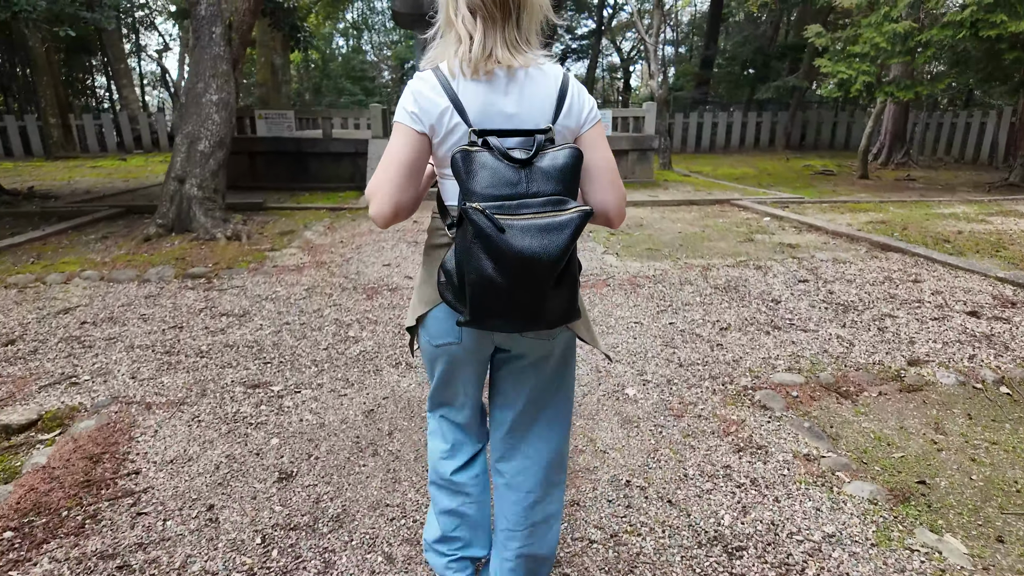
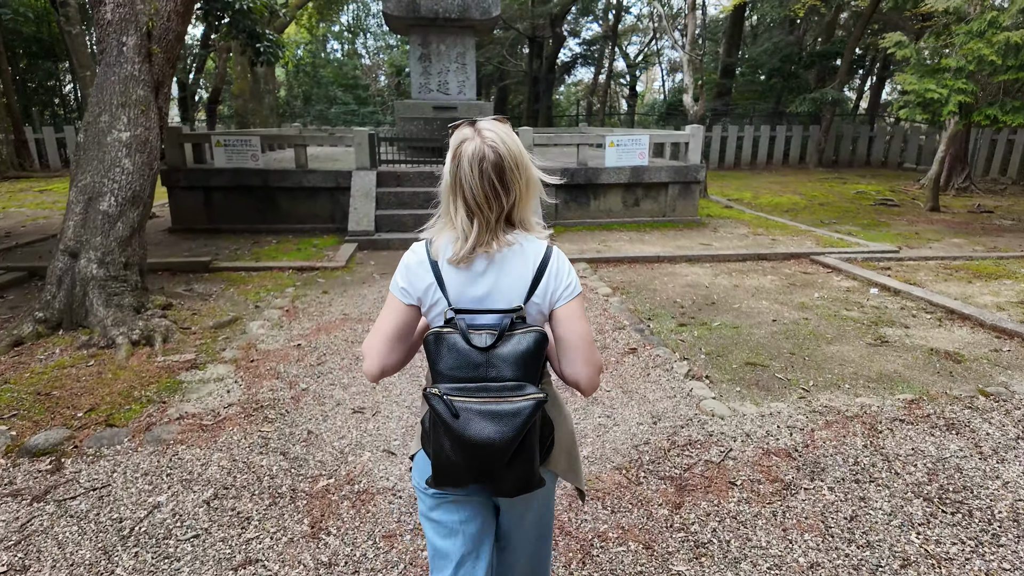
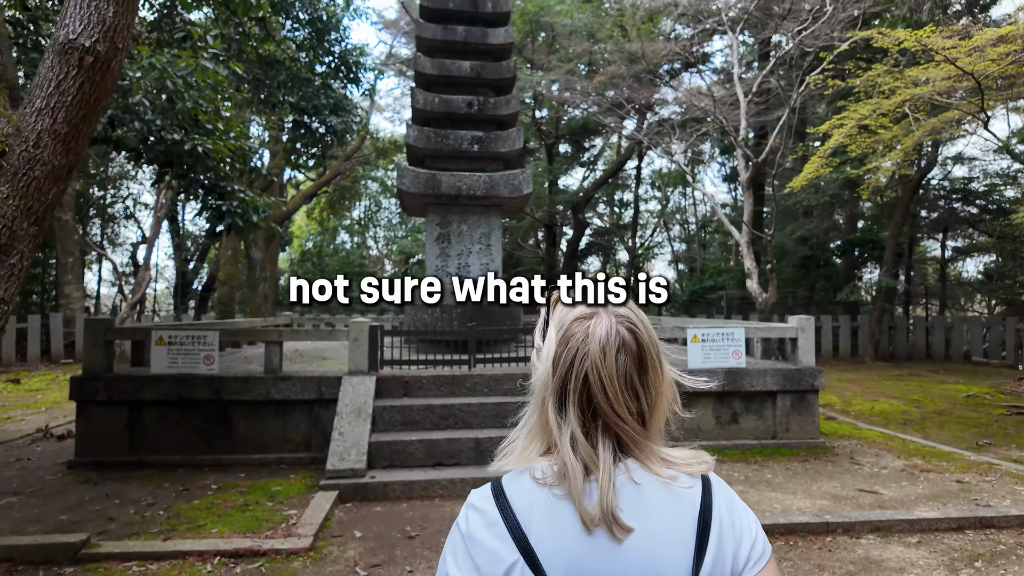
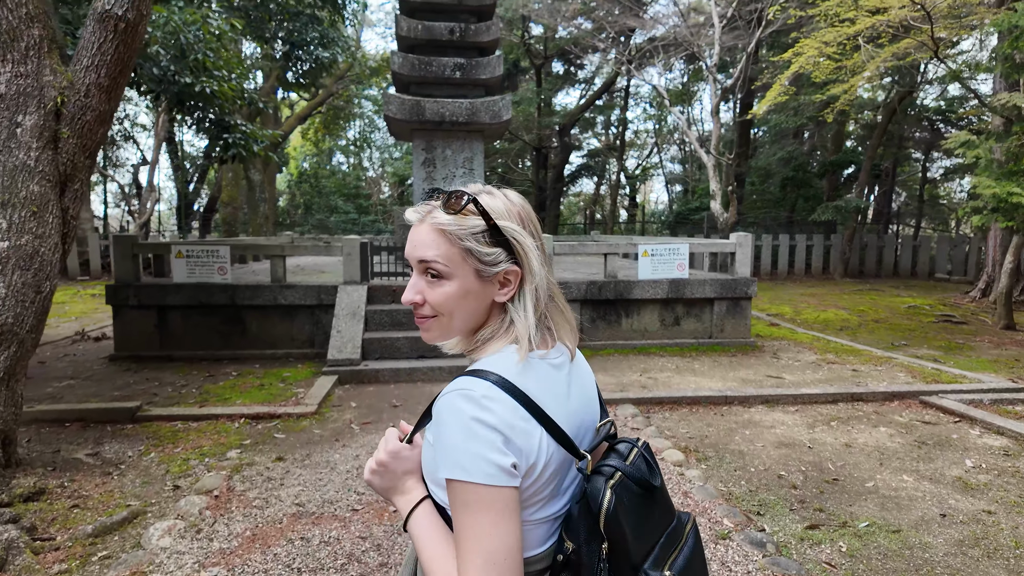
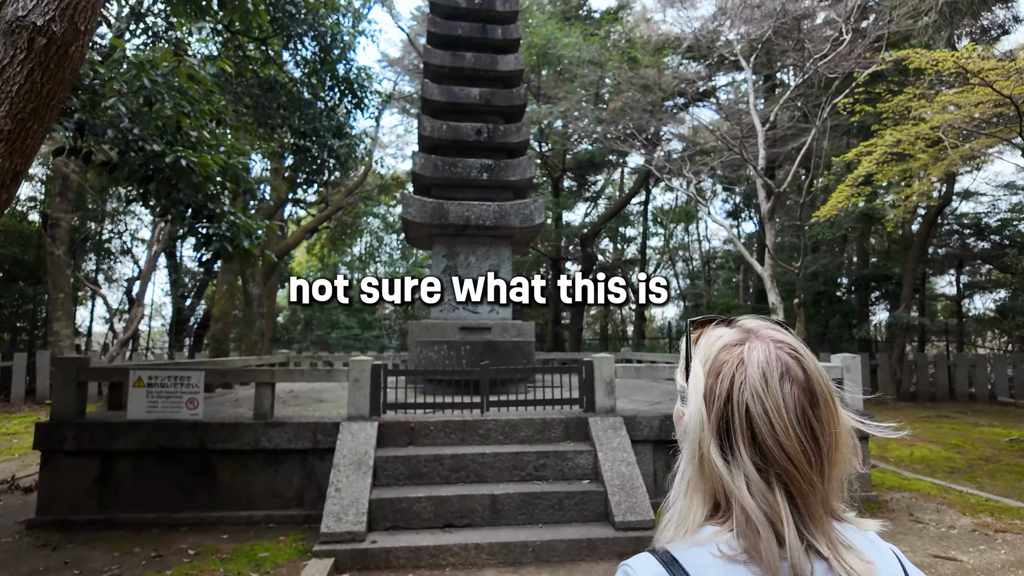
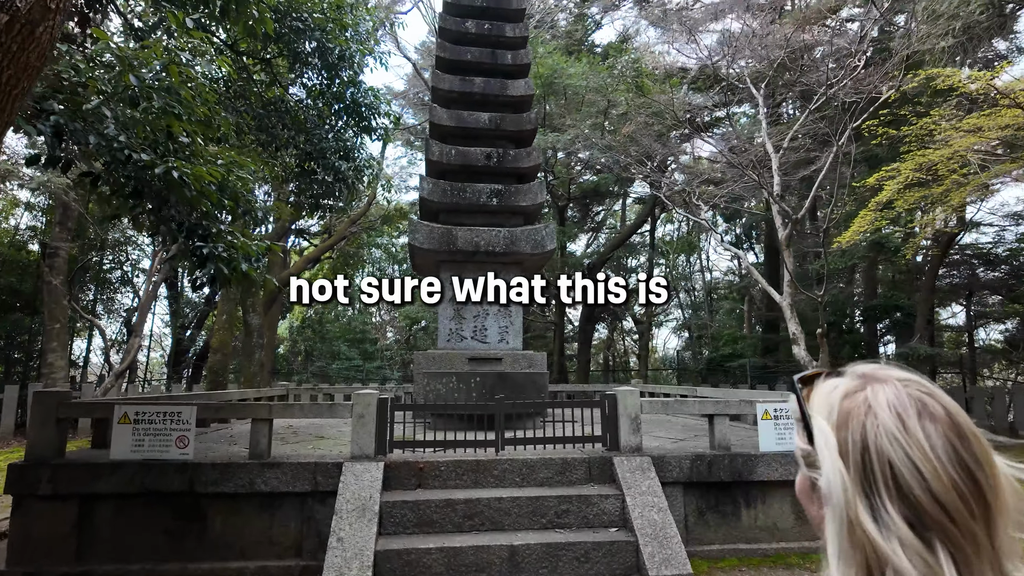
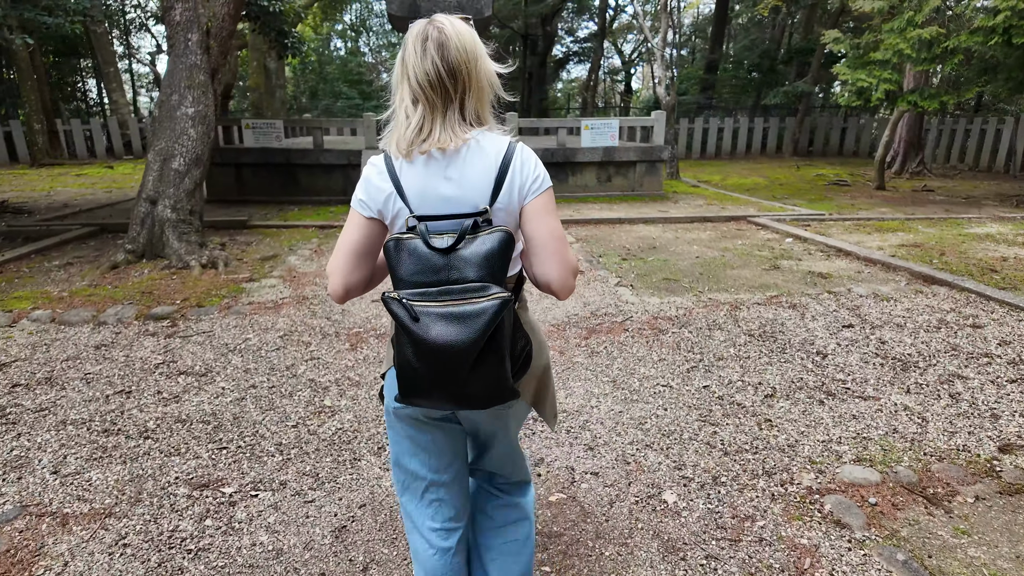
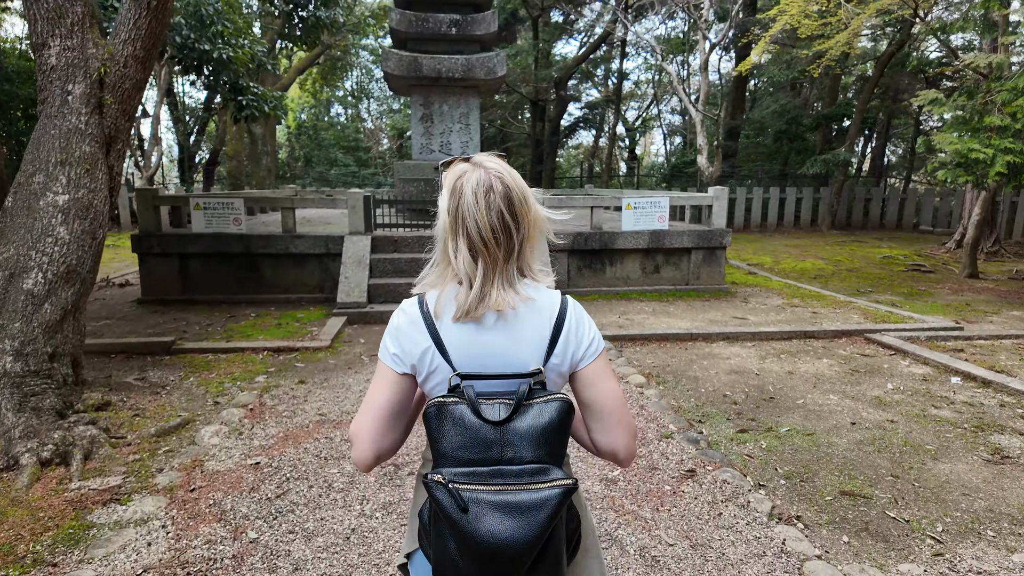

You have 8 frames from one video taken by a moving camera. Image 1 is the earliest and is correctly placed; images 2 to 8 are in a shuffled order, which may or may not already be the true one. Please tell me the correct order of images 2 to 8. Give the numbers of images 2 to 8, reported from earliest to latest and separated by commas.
7, 2, 8, 4, 3, 5, 6
